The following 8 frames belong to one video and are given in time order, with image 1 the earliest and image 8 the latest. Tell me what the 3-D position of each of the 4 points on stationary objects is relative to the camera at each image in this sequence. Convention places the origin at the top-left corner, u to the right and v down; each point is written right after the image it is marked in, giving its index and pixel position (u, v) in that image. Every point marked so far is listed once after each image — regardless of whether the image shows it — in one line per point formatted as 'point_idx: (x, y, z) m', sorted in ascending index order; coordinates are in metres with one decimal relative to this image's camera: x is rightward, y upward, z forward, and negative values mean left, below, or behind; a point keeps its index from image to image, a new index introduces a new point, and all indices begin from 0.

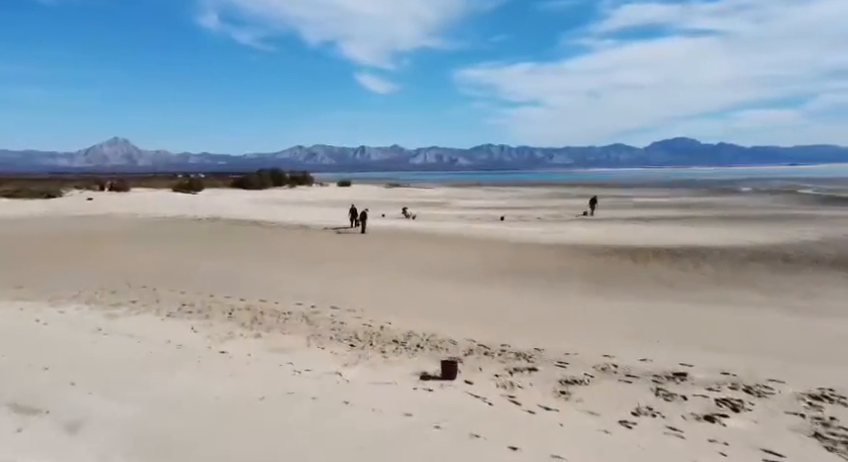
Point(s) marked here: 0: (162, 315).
0: (-5.4, -1.7, +10.6) m
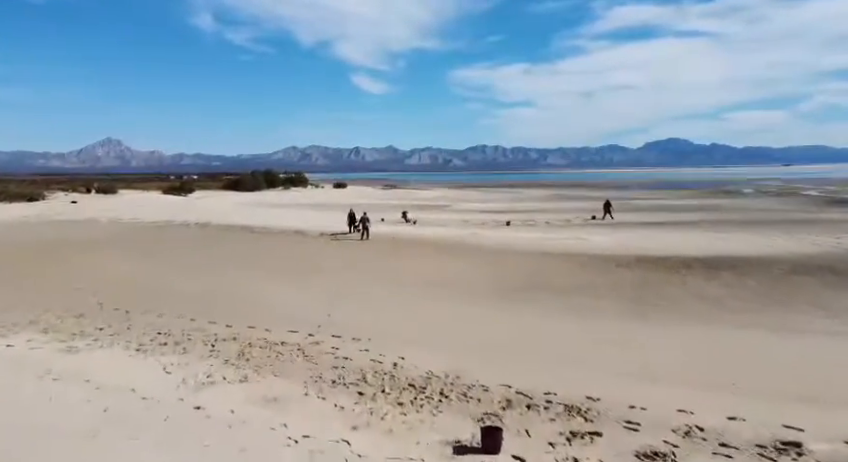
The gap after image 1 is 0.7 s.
0: (-5.1, -2.0, +8.9) m
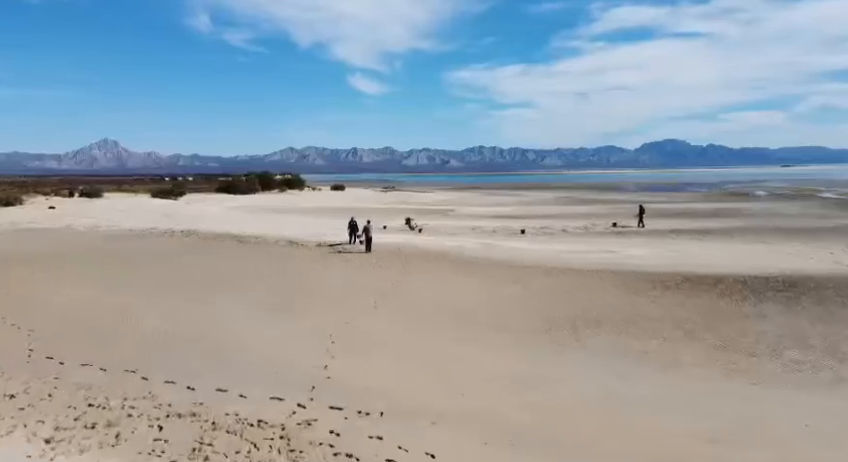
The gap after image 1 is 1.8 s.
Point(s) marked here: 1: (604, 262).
0: (-4.6, -2.5, +6.1) m
1: (+6.8, -1.1, +19.2) m
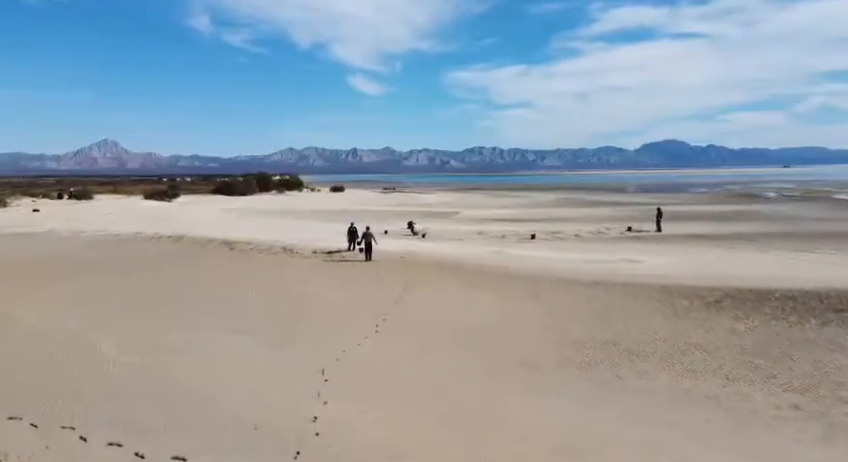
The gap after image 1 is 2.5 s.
0: (-4.4, -2.7, +4.3) m
1: (+7.0, -1.4, +17.4) m
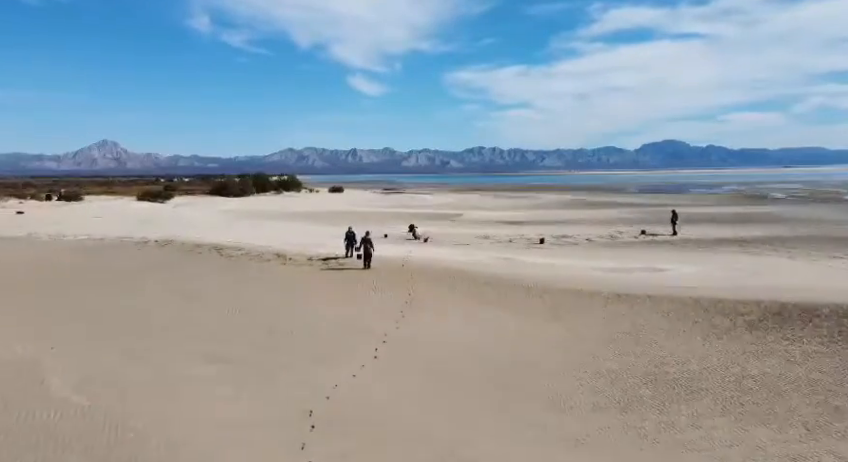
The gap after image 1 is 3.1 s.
0: (-4.3, -2.9, +2.8) m
1: (+7.1, -1.6, +15.9) m
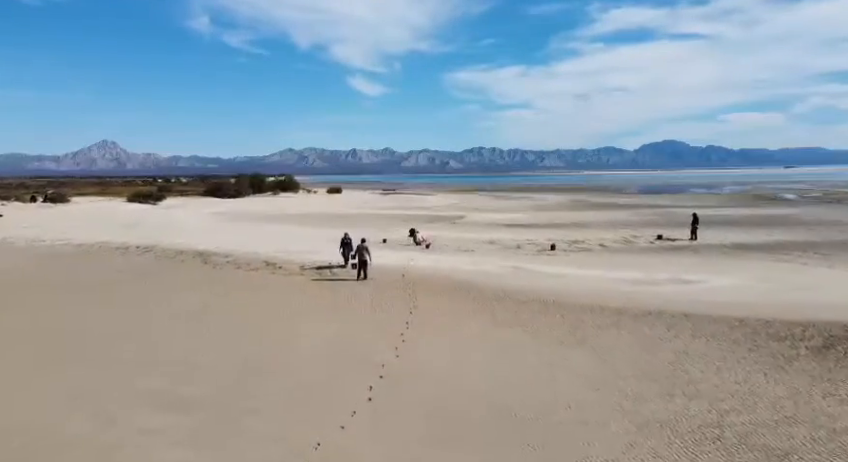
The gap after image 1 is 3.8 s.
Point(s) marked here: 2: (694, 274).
0: (-4.2, -3.2, +0.9) m
1: (+7.2, -1.8, +14.0) m
2: (+8.7, -1.4, +16.8) m
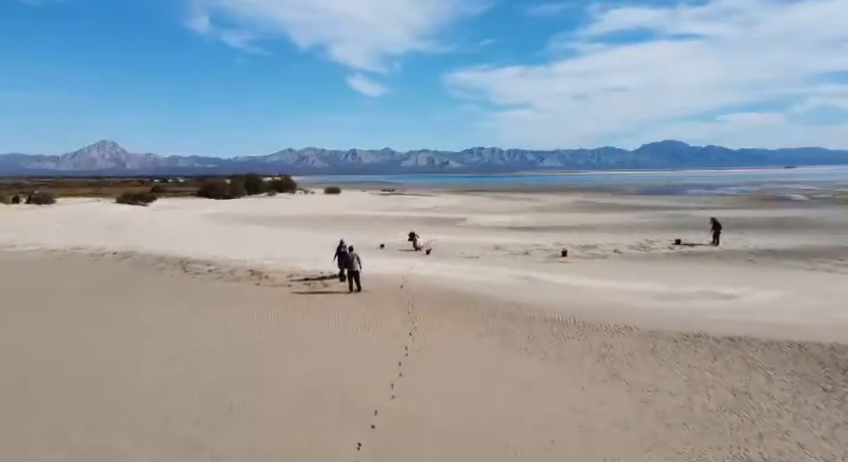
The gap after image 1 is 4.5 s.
0: (-4.2, -3.4, -0.9) m
1: (+7.2, -2.0, +12.2) m
2: (+8.7, -1.6, +15.0) m
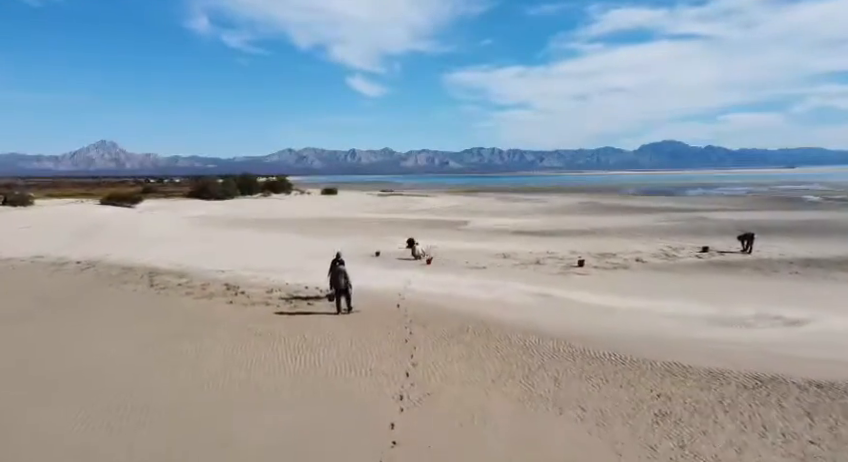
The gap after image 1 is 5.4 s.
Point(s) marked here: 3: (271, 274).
0: (-4.2, -3.6, -3.3) m
1: (+7.2, -2.3, +9.8) m
2: (+8.7, -1.9, +12.6) m
3: (-5.7, -1.6, +19.4) m
